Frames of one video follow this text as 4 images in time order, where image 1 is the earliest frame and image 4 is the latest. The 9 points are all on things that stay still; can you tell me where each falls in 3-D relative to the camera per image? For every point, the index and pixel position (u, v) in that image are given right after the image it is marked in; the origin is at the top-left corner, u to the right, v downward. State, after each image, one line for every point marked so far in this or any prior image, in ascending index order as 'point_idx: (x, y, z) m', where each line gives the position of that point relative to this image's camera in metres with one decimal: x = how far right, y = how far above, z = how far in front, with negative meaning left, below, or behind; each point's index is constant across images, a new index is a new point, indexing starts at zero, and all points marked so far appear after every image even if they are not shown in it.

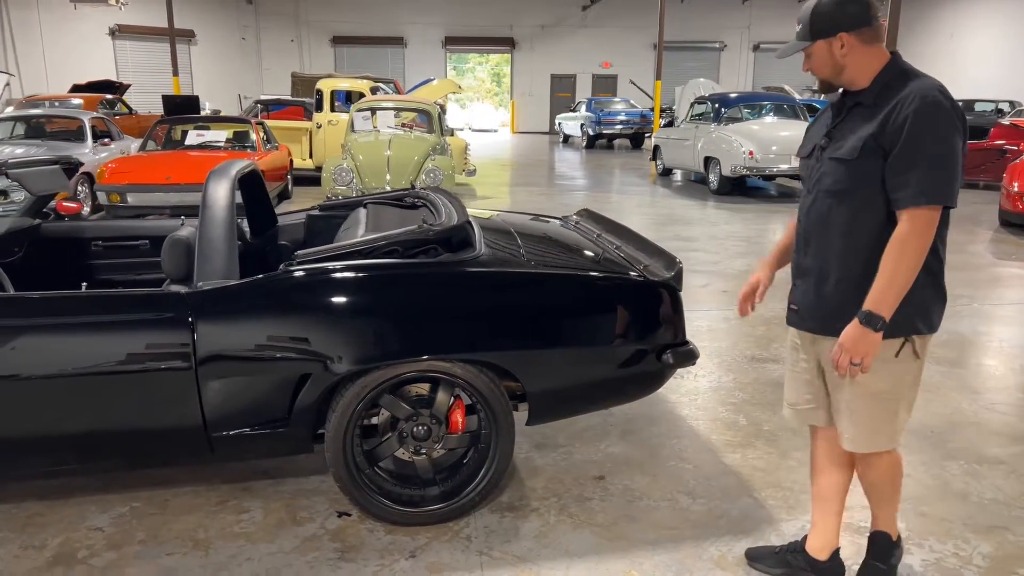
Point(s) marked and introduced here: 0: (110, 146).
0: (-4.4, +1.5, +8.7) m
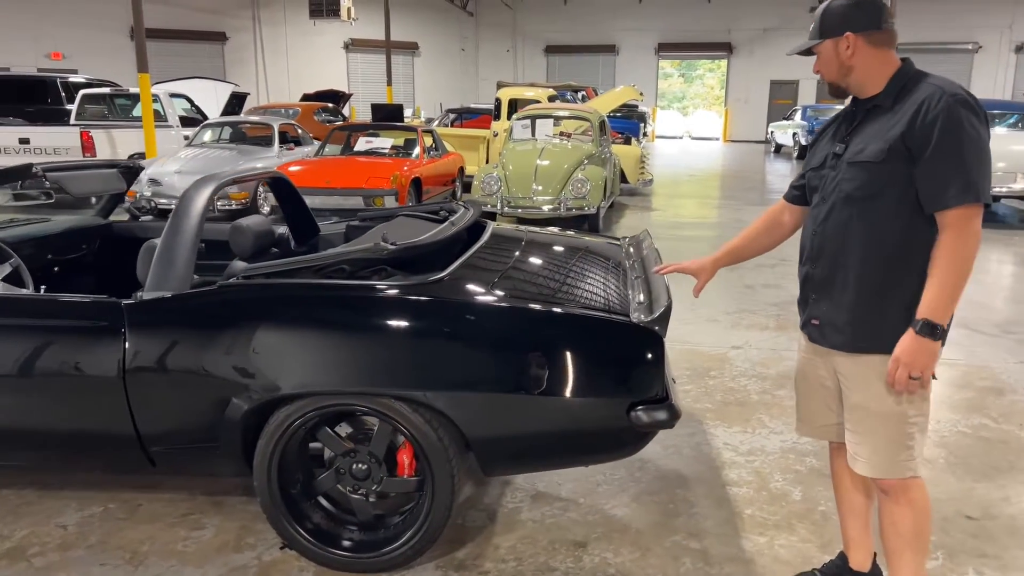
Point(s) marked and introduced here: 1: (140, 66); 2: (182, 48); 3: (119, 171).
0: (-2.5, +1.6, +9.3) m
1: (-4.2, +2.5, +9.0) m
2: (-7.6, +5.5, +18.5) m
3: (-1.6, +0.5, +3.2) m
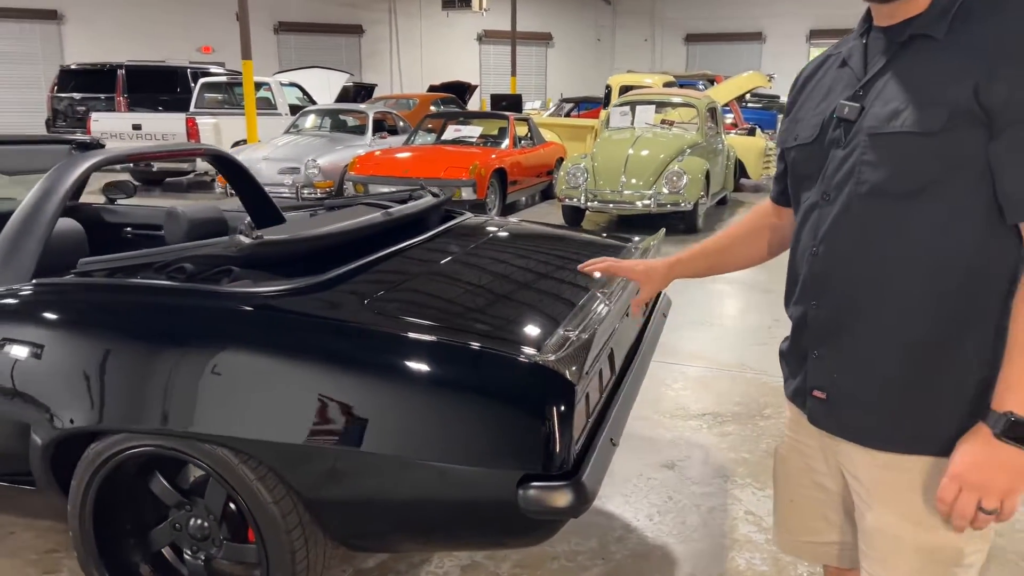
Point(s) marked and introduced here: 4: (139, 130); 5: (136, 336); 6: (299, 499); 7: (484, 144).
0: (-1.4, +1.7, +9.1) m
1: (-3.0, +2.7, +9.1) m
2: (-4.6, +5.8, +19.0) m
3: (-1.6, +0.5, +2.9) m
4: (-4.3, +1.8, +9.2) m
5: (-0.8, -0.1, +1.6) m
6: (-0.4, -0.4, +1.6) m
7: (-0.3, +1.4, +8.0) m
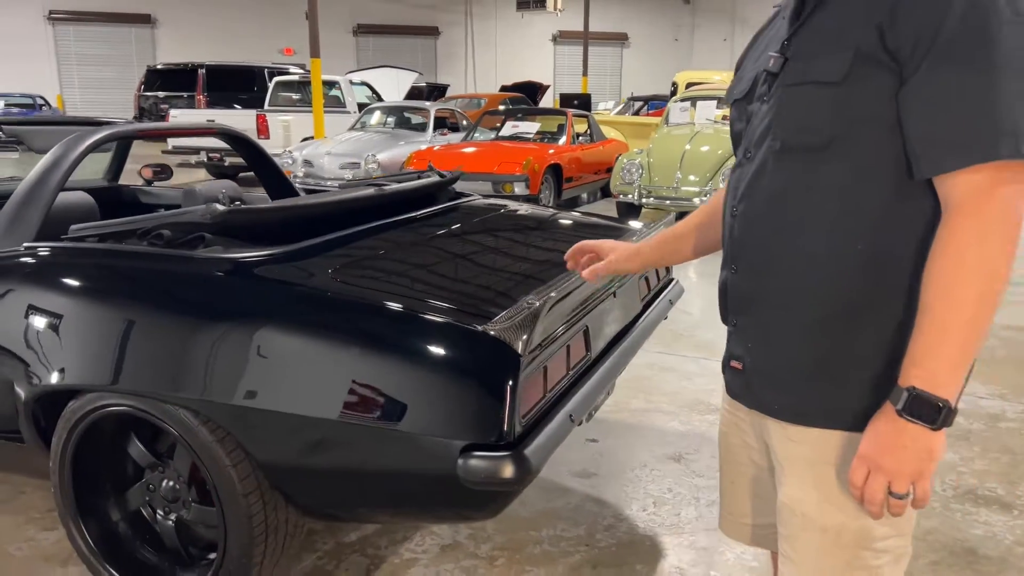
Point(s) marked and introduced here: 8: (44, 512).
0: (-0.7, +1.7, +9.2) m
1: (-2.3, +2.7, +9.3) m
2: (-2.8, +5.9, +19.3) m
3: (-1.5, +0.6, +3.0) m
4: (-3.6, +1.9, +9.6) m
5: (-0.8, 0.0, +1.7) m
6: (-0.5, -0.4, +1.6) m
7: (+0.3, +1.5, +8.0) m
8: (-1.3, -0.6, +2.2) m
